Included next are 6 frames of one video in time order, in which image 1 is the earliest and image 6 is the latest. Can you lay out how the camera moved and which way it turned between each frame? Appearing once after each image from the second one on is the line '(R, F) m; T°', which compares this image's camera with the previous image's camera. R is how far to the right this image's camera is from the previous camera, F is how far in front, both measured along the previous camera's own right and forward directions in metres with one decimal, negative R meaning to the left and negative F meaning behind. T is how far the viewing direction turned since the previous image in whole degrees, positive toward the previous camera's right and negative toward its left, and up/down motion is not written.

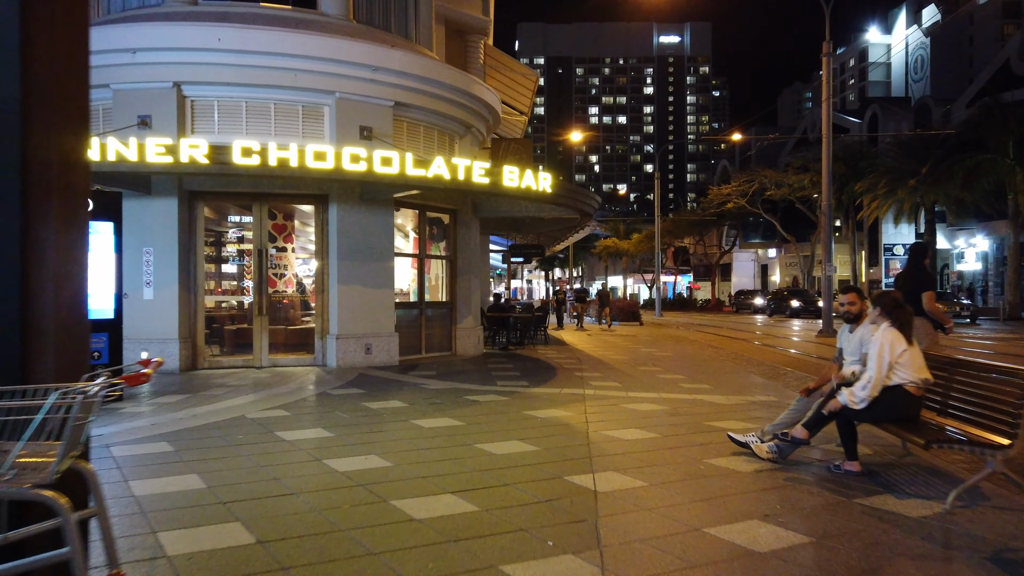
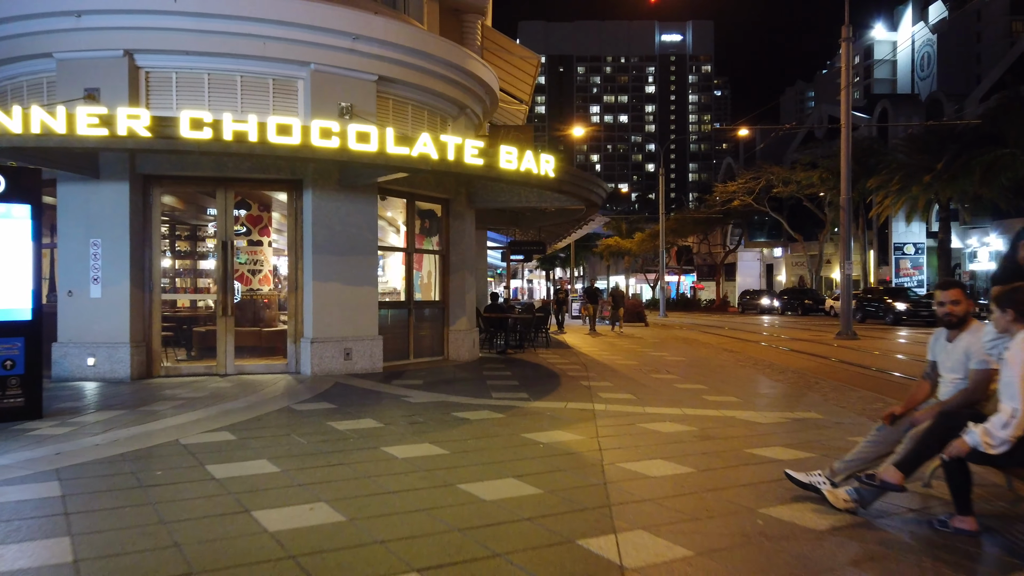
(0.0, +1.6) m; 0°
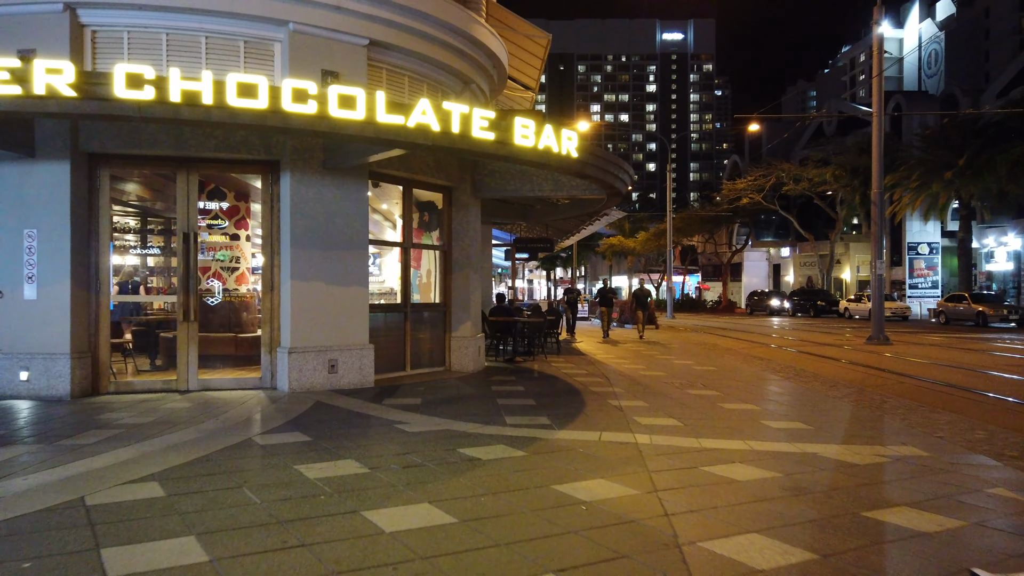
(-0.2, +1.8) m; 0°
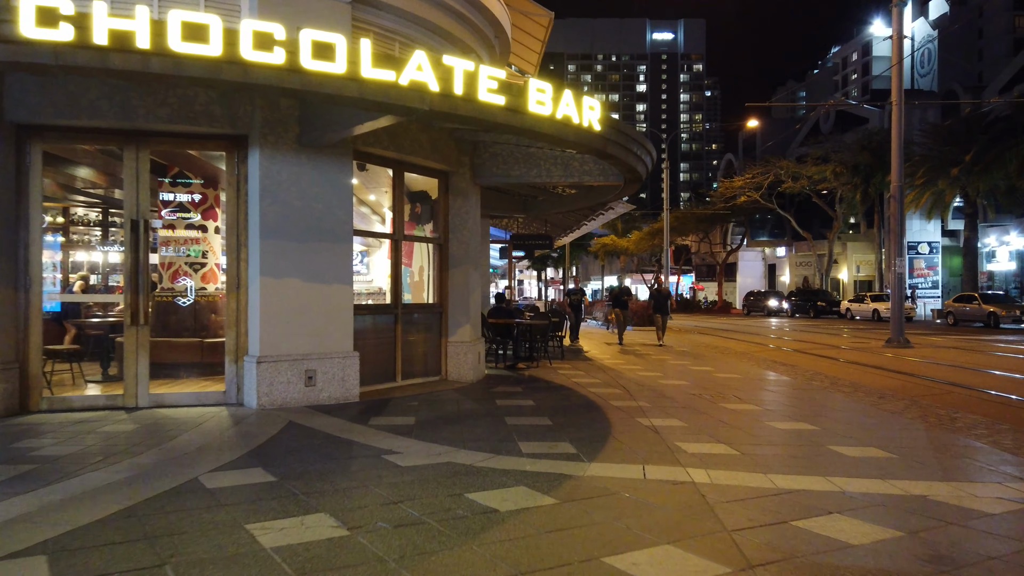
(-0.2, +1.5) m; +1°
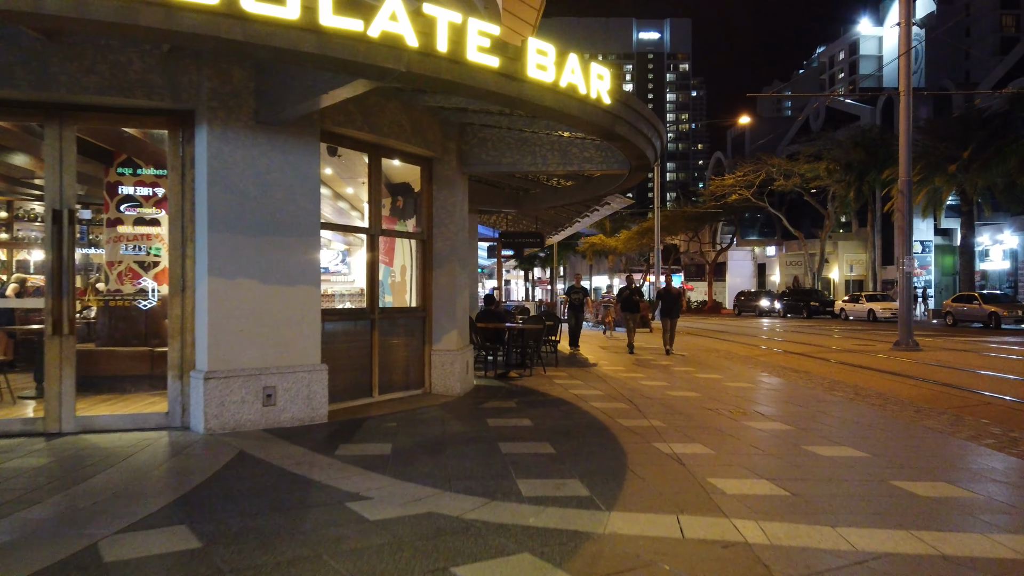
(-0.1, +1.3) m; +1°
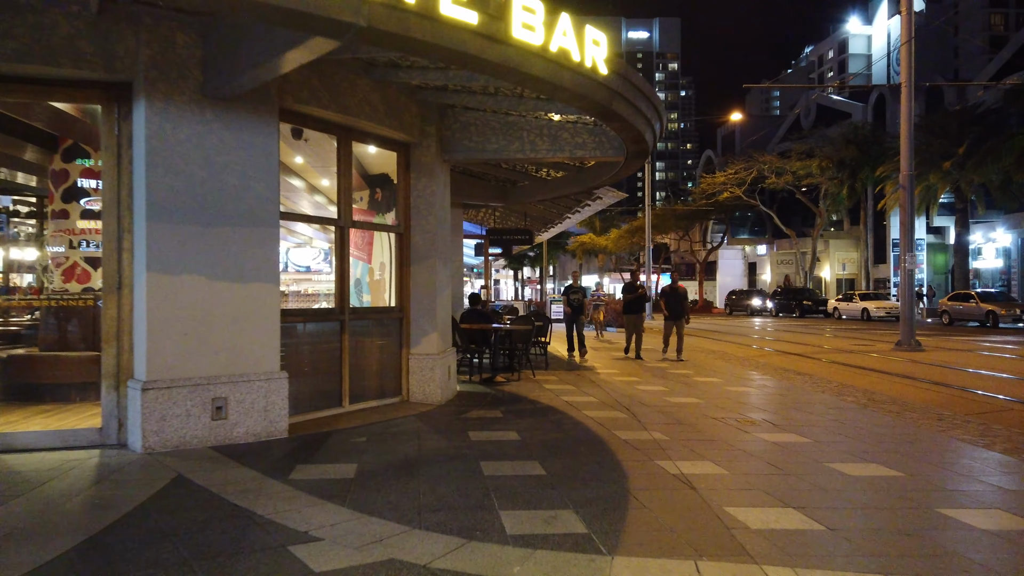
(0.0, +0.9) m; +1°
